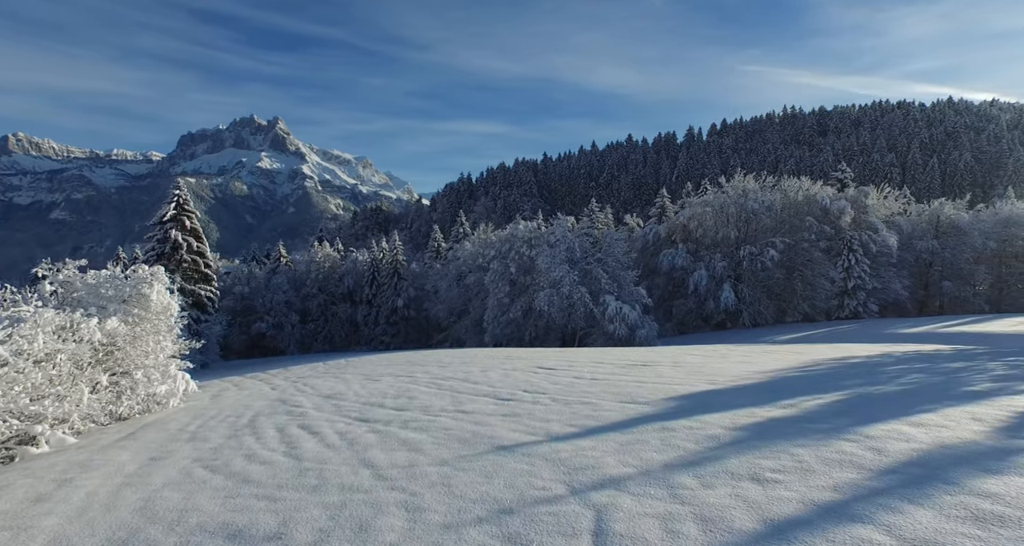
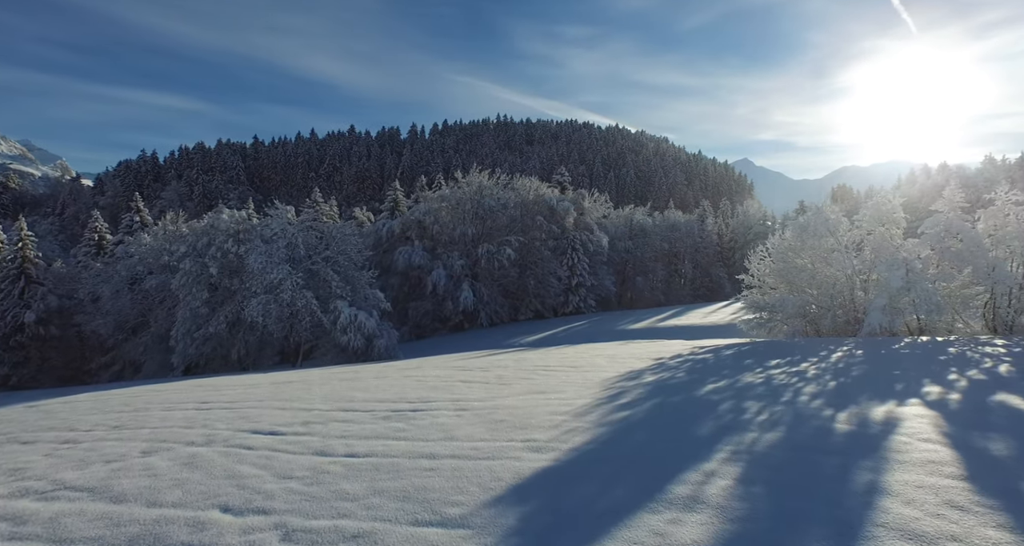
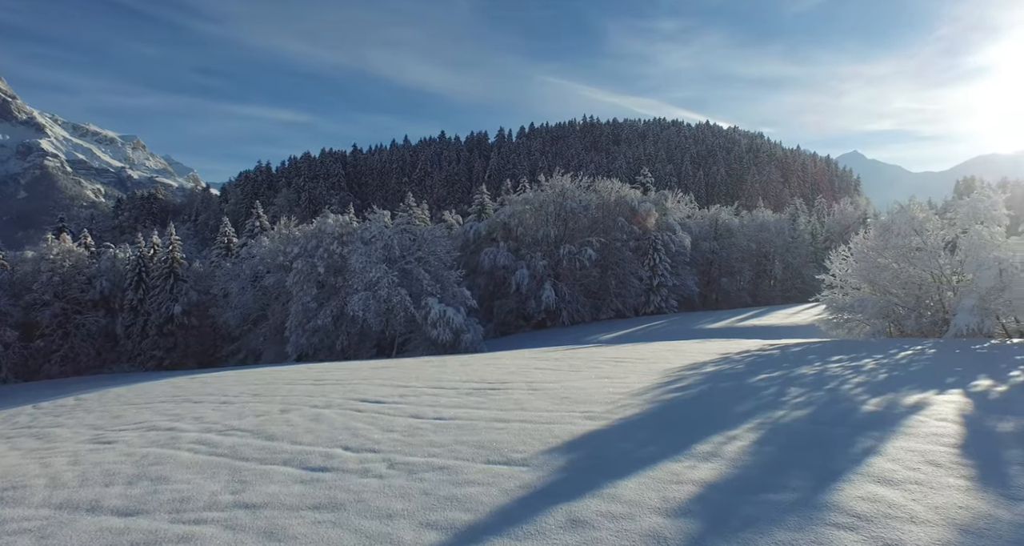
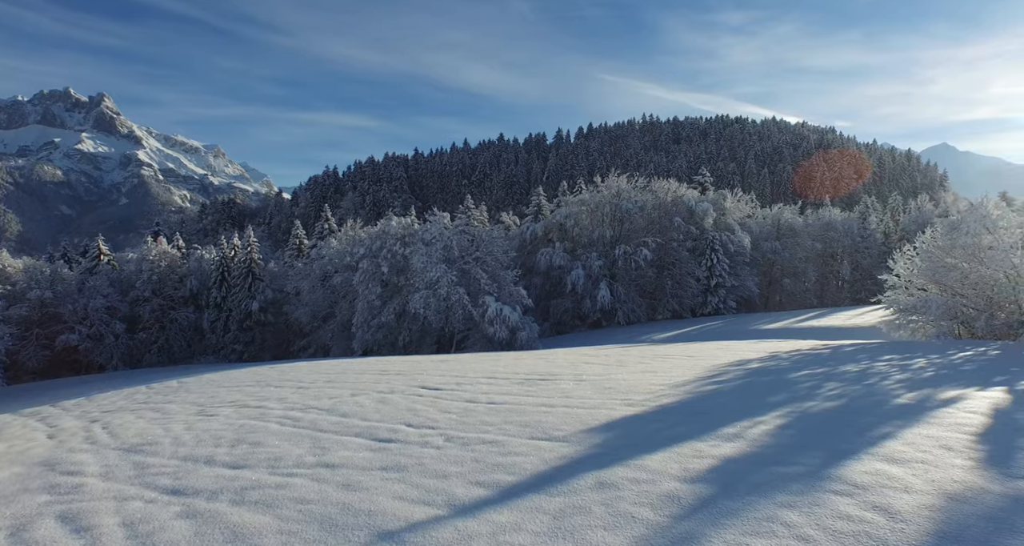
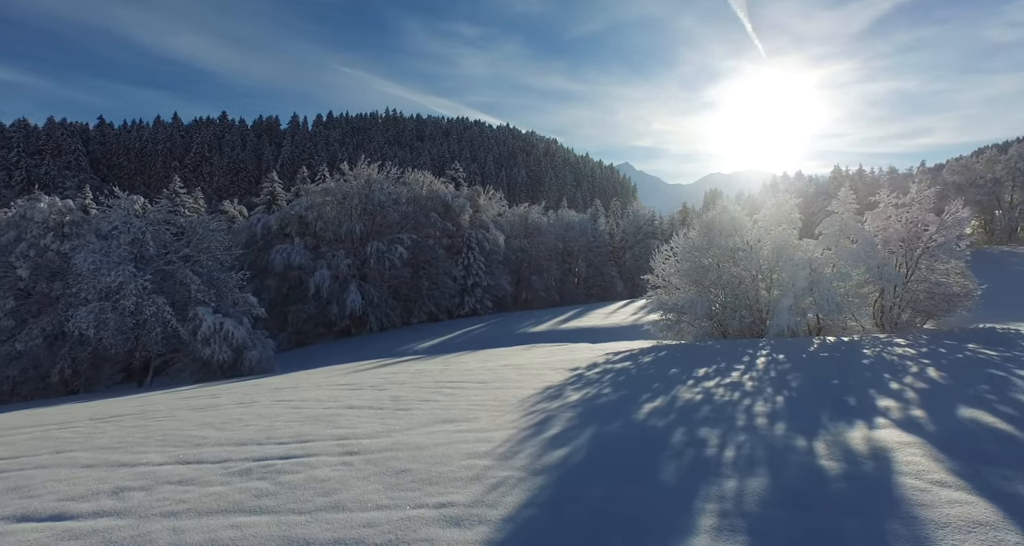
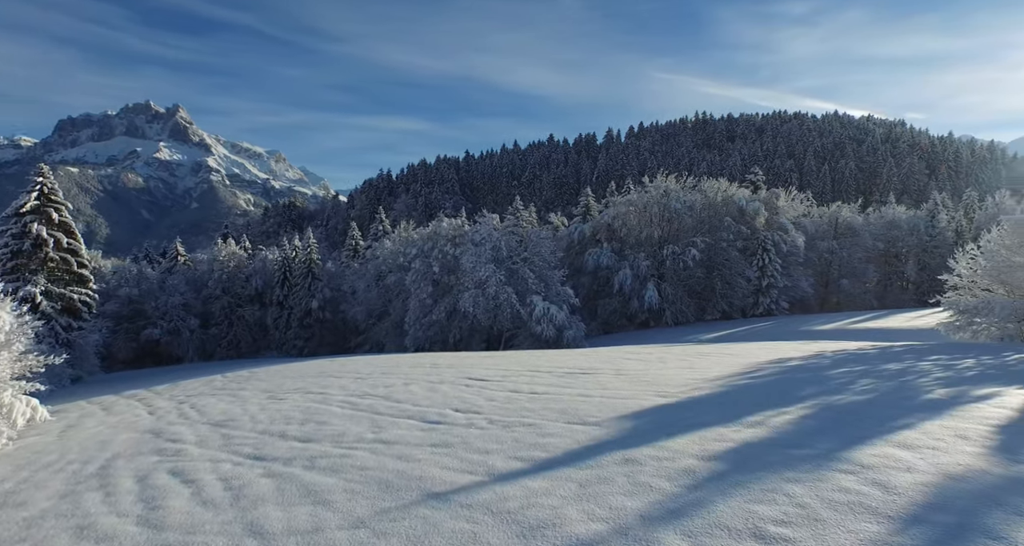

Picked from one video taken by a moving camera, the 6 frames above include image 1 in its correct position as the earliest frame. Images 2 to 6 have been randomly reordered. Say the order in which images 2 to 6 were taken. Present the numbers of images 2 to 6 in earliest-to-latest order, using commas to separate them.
6, 4, 3, 2, 5
